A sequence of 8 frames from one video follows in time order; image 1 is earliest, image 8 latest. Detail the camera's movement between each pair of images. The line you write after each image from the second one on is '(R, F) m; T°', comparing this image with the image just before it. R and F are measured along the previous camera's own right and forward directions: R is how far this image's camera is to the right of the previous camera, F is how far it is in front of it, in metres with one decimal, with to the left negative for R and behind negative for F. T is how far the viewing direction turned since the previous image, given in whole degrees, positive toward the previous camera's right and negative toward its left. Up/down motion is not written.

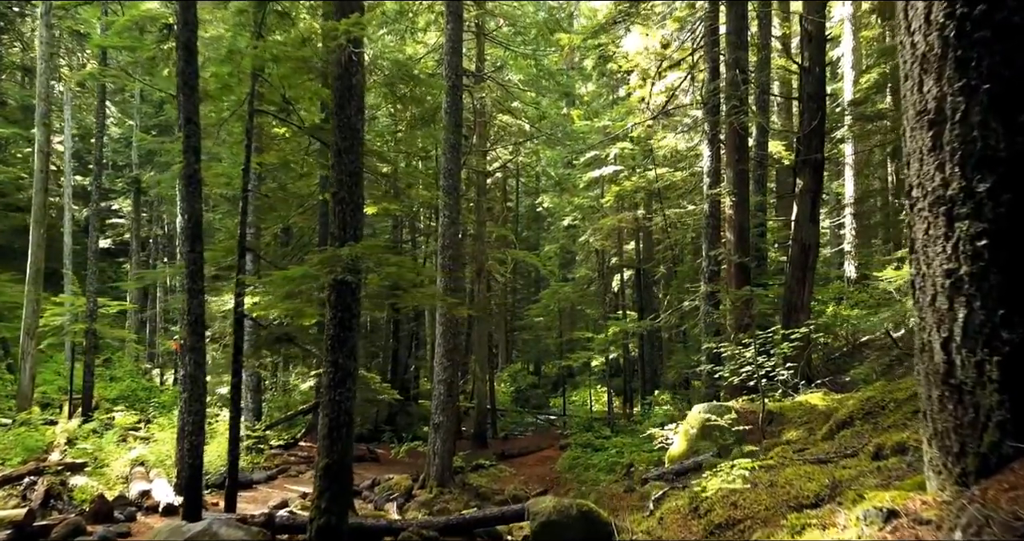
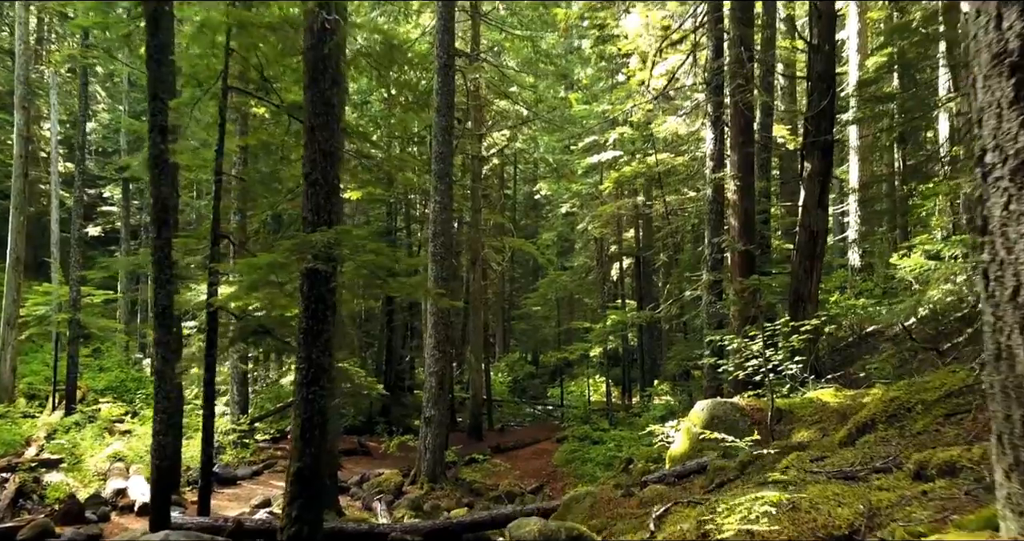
(+0.1, +0.5) m; 0°
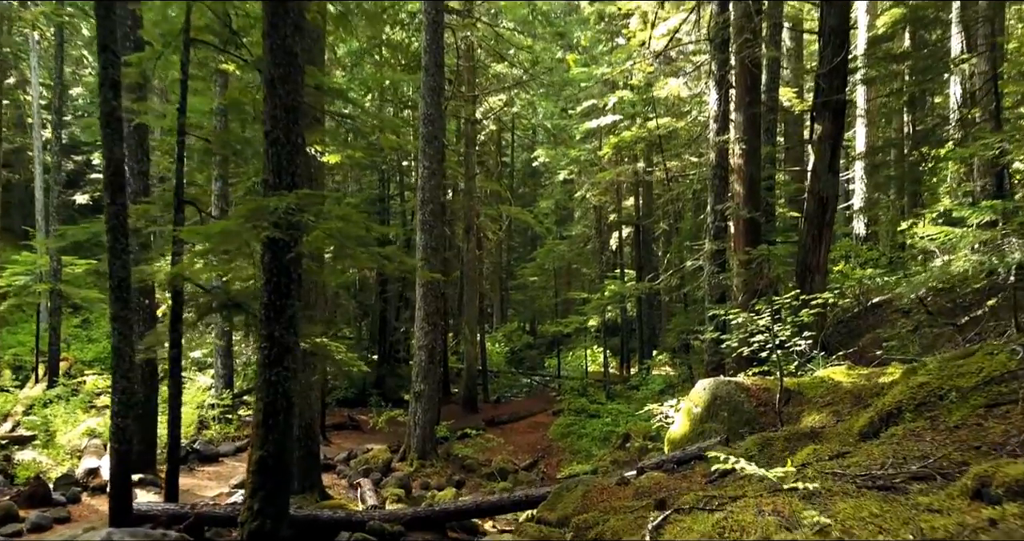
(+0.1, +0.6) m; 0°
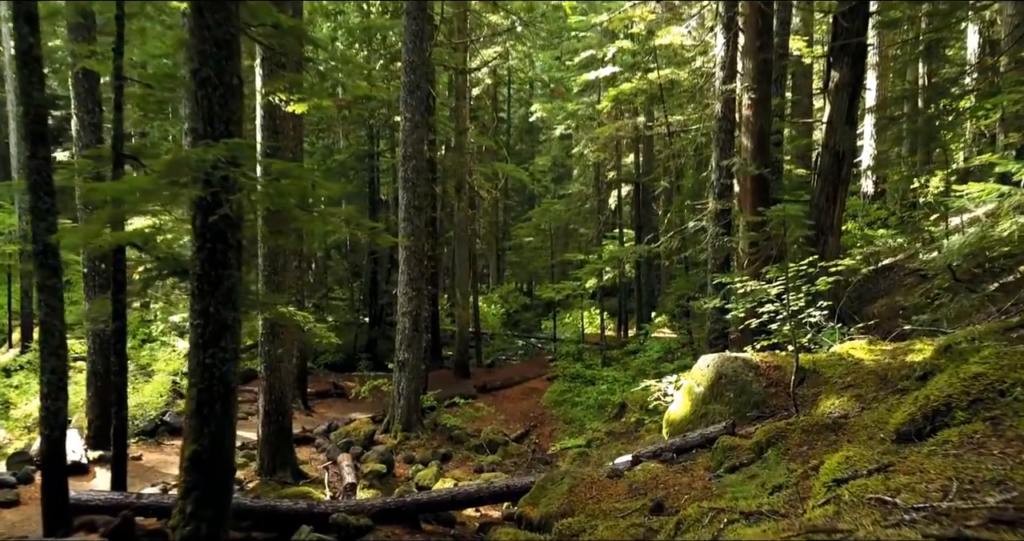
(+0.2, +0.8) m; 0°
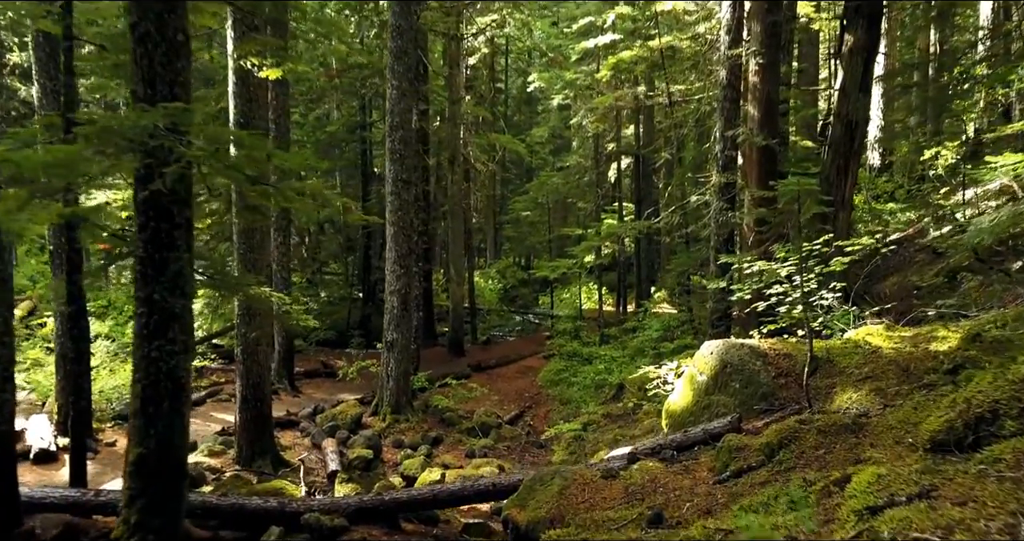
(+0.1, +0.5) m; 0°
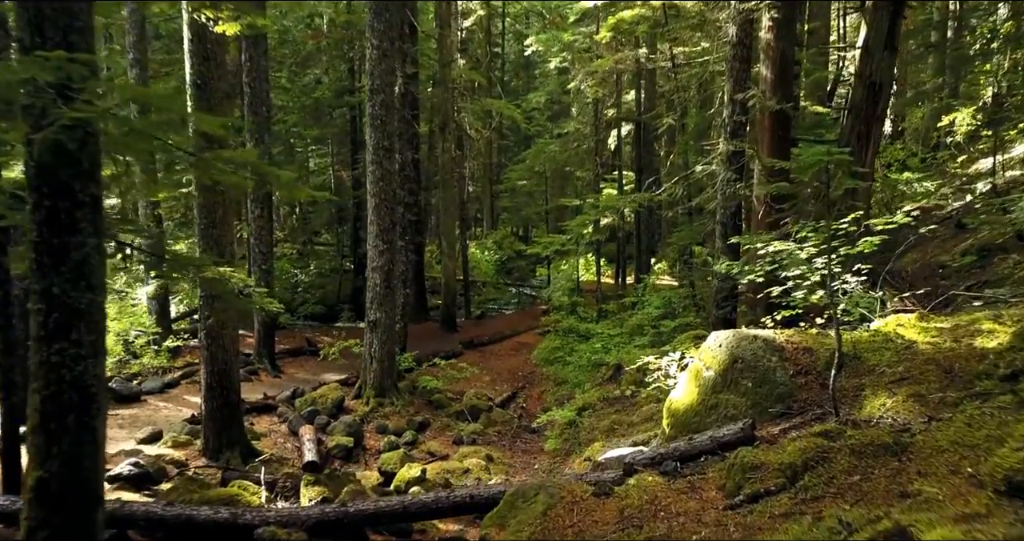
(+0.1, +0.7) m; 0°
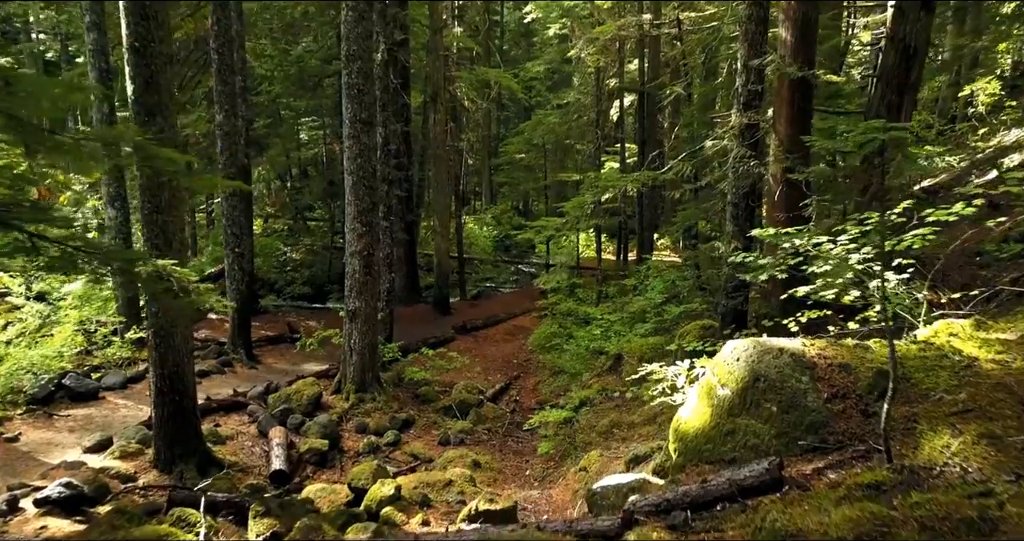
(+0.1, +0.9) m; 0°
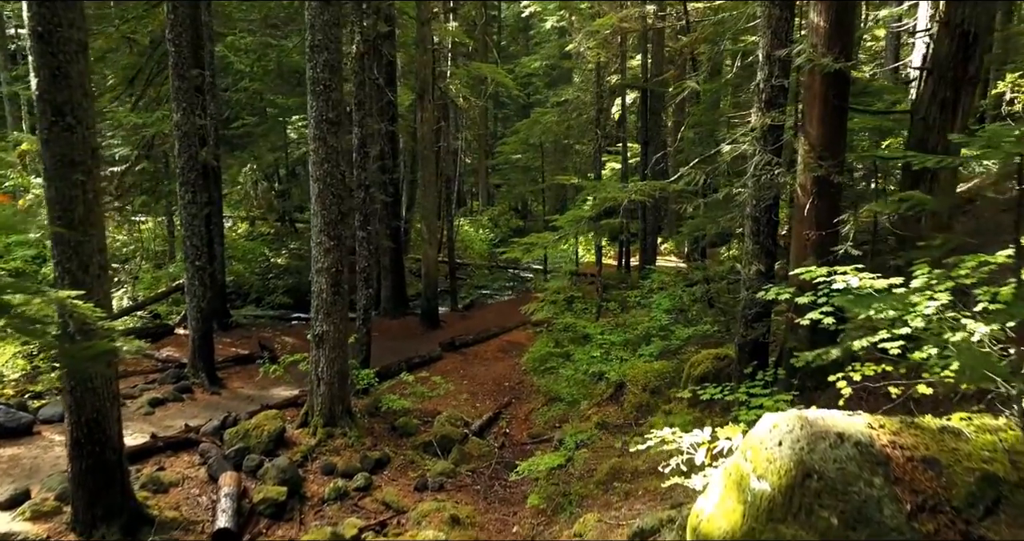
(+0.1, +1.1) m; 0°
